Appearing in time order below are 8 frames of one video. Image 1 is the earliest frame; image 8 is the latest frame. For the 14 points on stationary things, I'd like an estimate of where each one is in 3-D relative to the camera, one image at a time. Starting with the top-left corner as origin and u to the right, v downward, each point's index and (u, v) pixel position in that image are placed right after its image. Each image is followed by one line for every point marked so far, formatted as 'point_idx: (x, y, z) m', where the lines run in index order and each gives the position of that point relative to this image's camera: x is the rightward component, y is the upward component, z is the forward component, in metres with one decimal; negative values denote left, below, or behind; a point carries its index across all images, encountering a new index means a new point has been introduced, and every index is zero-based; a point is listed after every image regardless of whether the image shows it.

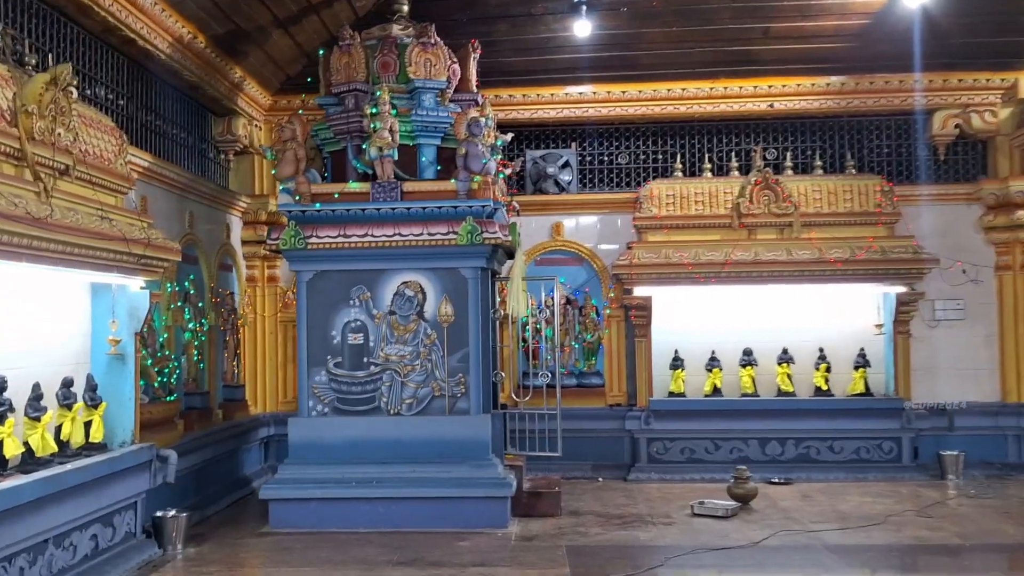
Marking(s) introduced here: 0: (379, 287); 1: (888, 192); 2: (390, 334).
0: (-0.9, 0.0, +6.7) m
1: (+3.3, +0.8, +8.5) m
2: (-0.8, -0.3, +6.7) m
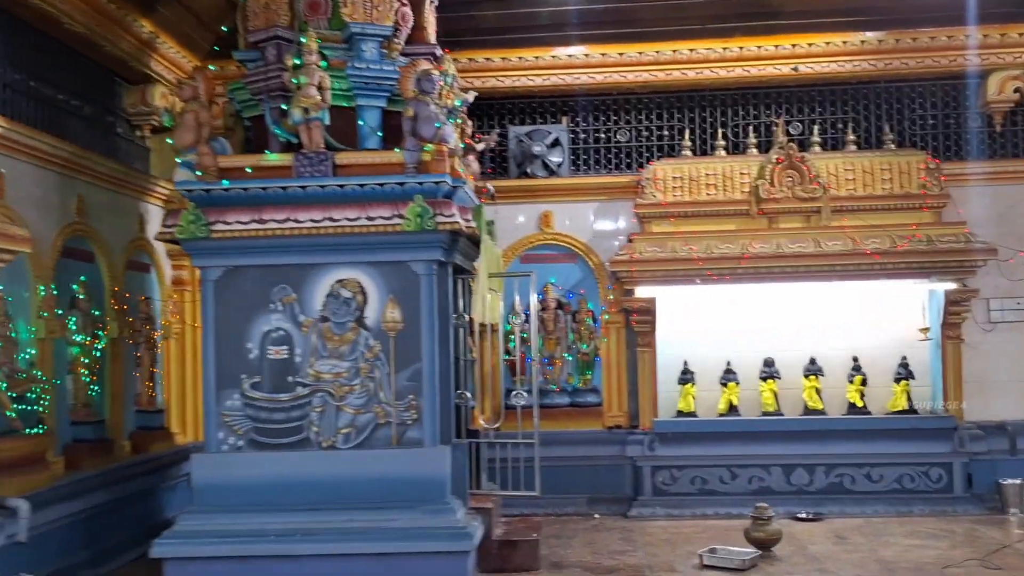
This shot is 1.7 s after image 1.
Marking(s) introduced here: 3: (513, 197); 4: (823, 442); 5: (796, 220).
0: (-1.1, 0.0, +5.3) m
1: (+3.1, +0.9, +7.1) m
2: (-1.0, -0.3, +5.3) m
3: (0.0, +0.7, +7.4) m
4: (+2.2, -1.1, +6.8) m
5: (+2.1, +0.5, +7.1) m
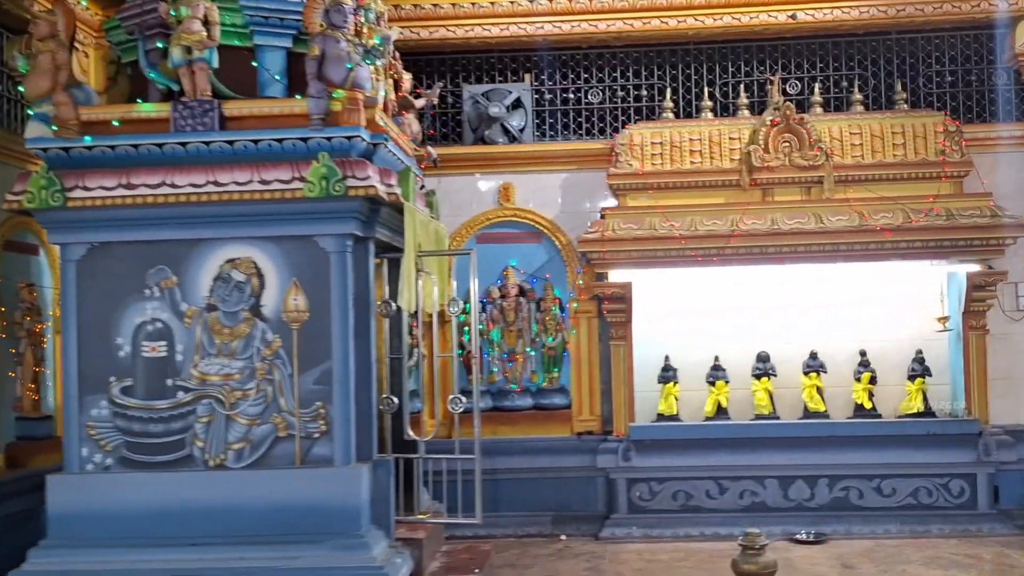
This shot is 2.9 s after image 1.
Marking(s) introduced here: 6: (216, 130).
0: (-1.4, +0.1, +4.3) m
1: (+2.8, +1.0, +6.0) m
2: (-1.3, -0.2, +4.3) m
3: (-0.3, +0.8, +6.4) m
4: (+1.9, -1.0, +5.8) m
5: (+1.8, +0.6, +6.1) m
6: (-1.3, +0.7, +4.2) m
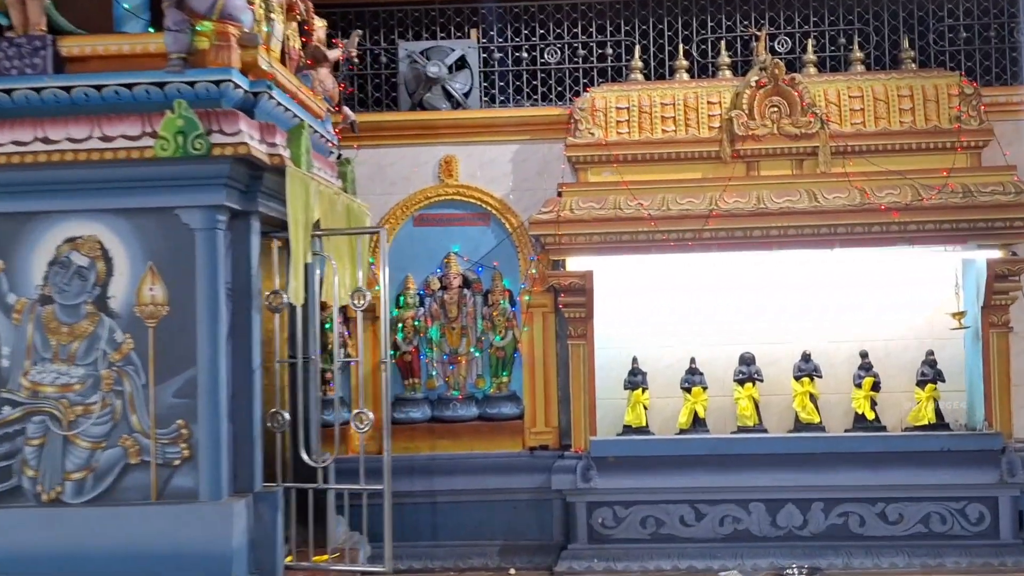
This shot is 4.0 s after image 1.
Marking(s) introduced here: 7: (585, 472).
0: (-1.7, +0.1, +3.4) m
1: (+2.4, +1.0, +5.2) m
2: (-1.6, -0.2, +3.4) m
3: (-0.6, +0.9, +5.4) m
4: (+1.6, -0.9, +4.9) m
5: (+1.5, +0.7, +5.2) m
6: (-1.6, +0.7, +3.3) m
7: (+0.4, -1.0, +5.0) m
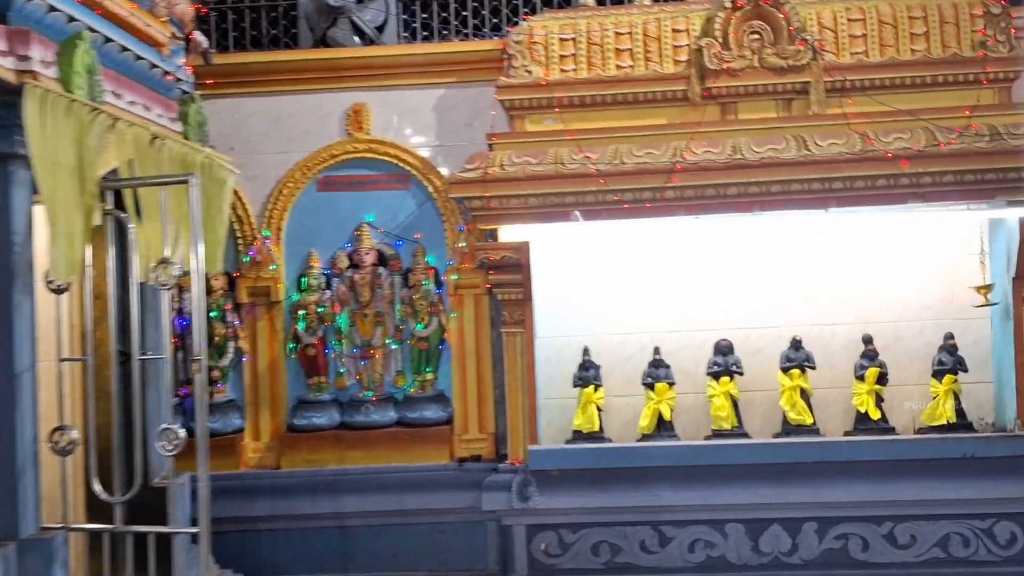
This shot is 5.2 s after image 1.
0: (-2.1, +0.2, +2.5) m
1: (+2.1, +1.2, +4.2) m
2: (-2.0, -0.2, +2.4) m
3: (-1.0, +1.0, +4.5) m
4: (+1.3, -0.8, +4.0) m
5: (+1.1, +0.8, +4.3) m
6: (-1.9, +0.8, +2.3) m
7: (0.0, -0.8, +4.1) m
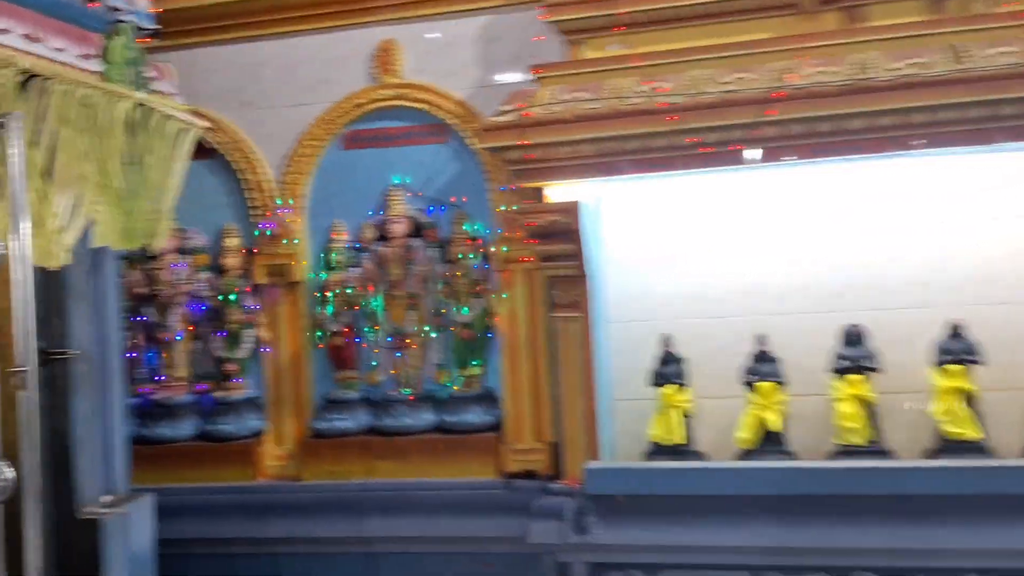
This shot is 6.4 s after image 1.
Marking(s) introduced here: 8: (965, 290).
0: (-2.2, +0.2, +2.0) m
1: (+2.2, +1.3, +2.9) m
2: (-2.1, -0.1, +1.9) m
3: (-0.7, +1.0, +3.7) m
4: (+1.4, -0.7, +2.9) m
5: (+1.3, +0.9, +3.1) m
6: (-2.1, +0.8, +1.8) m
7: (+0.2, -0.8, +3.2) m
8: (+1.5, 0.0, +3.2) m
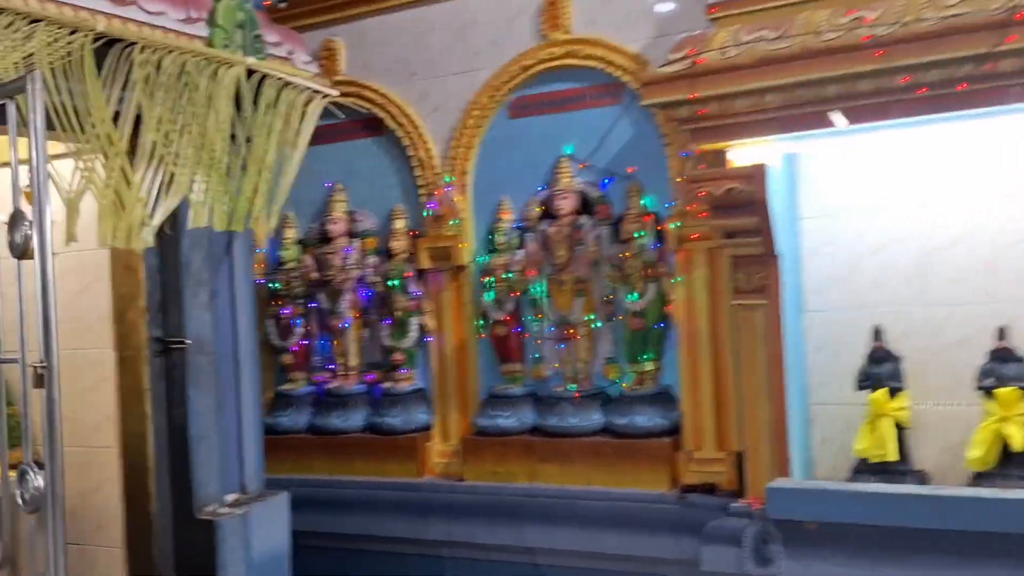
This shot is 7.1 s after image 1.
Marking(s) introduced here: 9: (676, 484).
0: (-2.0, +0.2, +2.1) m
1: (+2.5, +1.3, +1.8) m
2: (-1.9, -0.1, +2.1) m
3: (-0.1, +1.1, +3.4) m
4: (+1.8, -0.7, +2.0) m
5: (+1.7, +1.0, +2.3) m
6: (-1.9, +0.8, +1.9) m
7: (+0.7, -0.7, +2.7) m
8: (+2.0, +0.1, +2.3) m
9: (+0.5, -0.6, +3.0) m
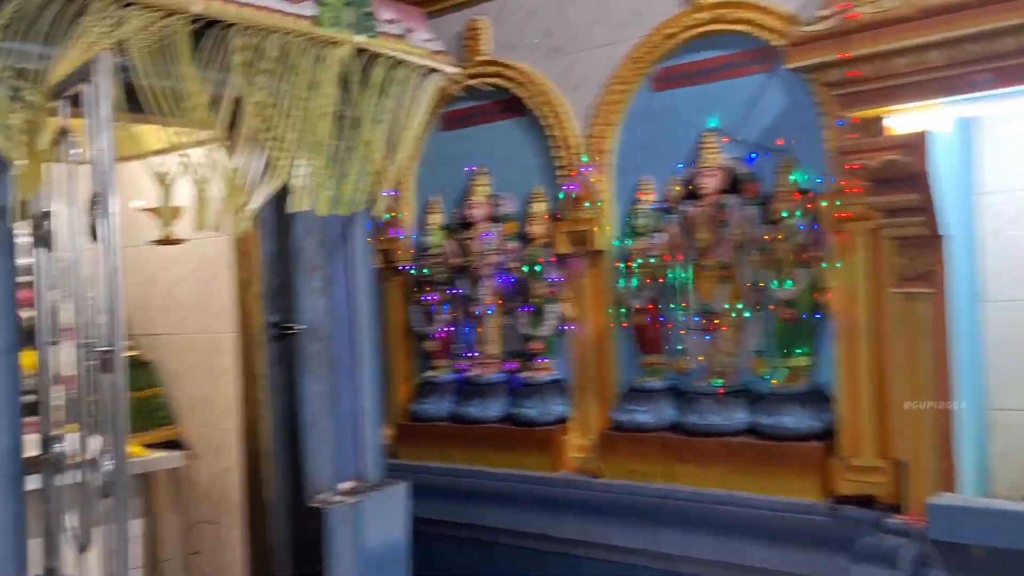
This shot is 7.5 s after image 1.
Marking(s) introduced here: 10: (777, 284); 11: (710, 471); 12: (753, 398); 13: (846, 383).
0: (-1.7, +0.2, +2.3) m
1: (+2.6, +1.3, +1.0) m
2: (-1.6, -0.1, +2.3) m
3: (+0.4, +1.1, +3.2) m
4: (+1.9, -0.6, +1.5) m
5: (+1.9, +1.0, +1.7) m
6: (-1.7, +0.8, +2.1) m
7: (+1.0, -0.7, +2.3) m
8: (+2.2, +0.1, +1.7) m
9: (+0.9, -0.6, +2.7) m
10: (+0.8, 0.0, +2.8) m
11: (+0.6, -0.5, +2.9) m
12: (+0.7, -0.3, +2.9) m
13: (+0.9, -0.3, +2.7) m
